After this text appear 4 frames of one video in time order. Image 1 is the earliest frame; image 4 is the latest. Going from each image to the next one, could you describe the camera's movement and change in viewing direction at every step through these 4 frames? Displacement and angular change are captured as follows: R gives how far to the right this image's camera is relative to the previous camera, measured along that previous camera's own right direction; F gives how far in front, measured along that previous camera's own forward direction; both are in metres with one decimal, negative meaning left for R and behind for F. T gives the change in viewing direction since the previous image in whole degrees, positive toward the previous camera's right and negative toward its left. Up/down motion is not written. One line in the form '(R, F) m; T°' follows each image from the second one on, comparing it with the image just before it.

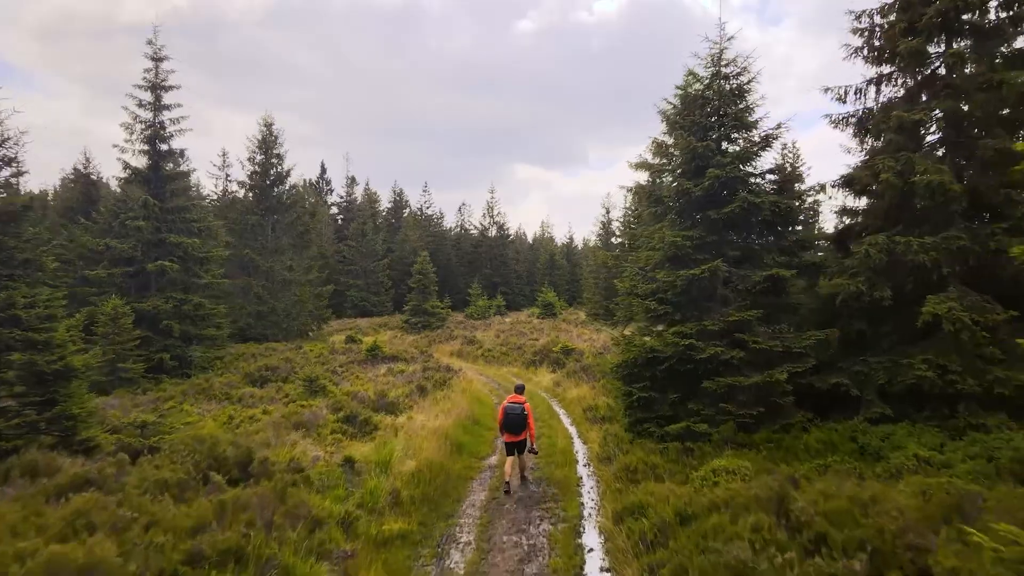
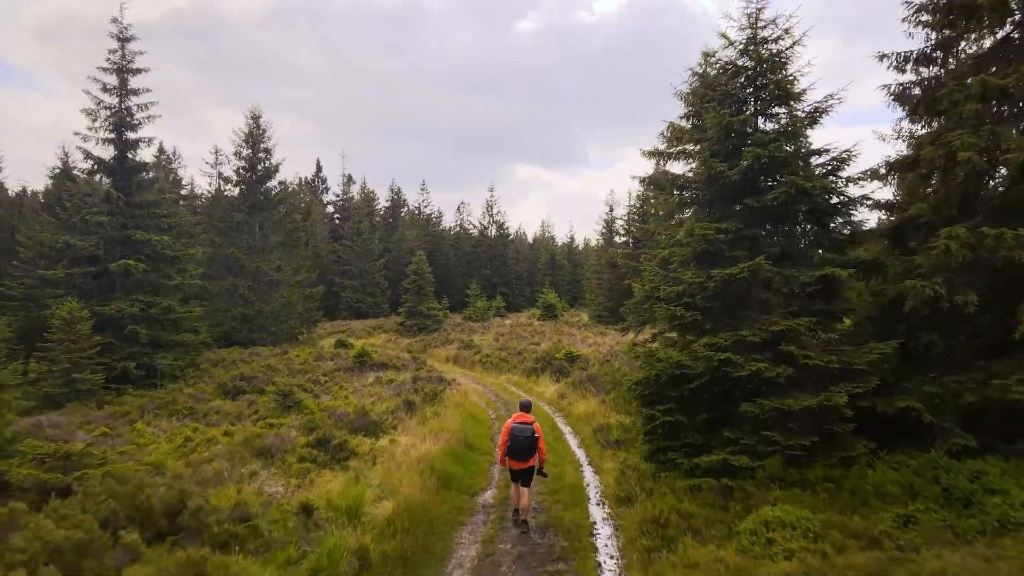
(0.0, +1.6) m; 0°
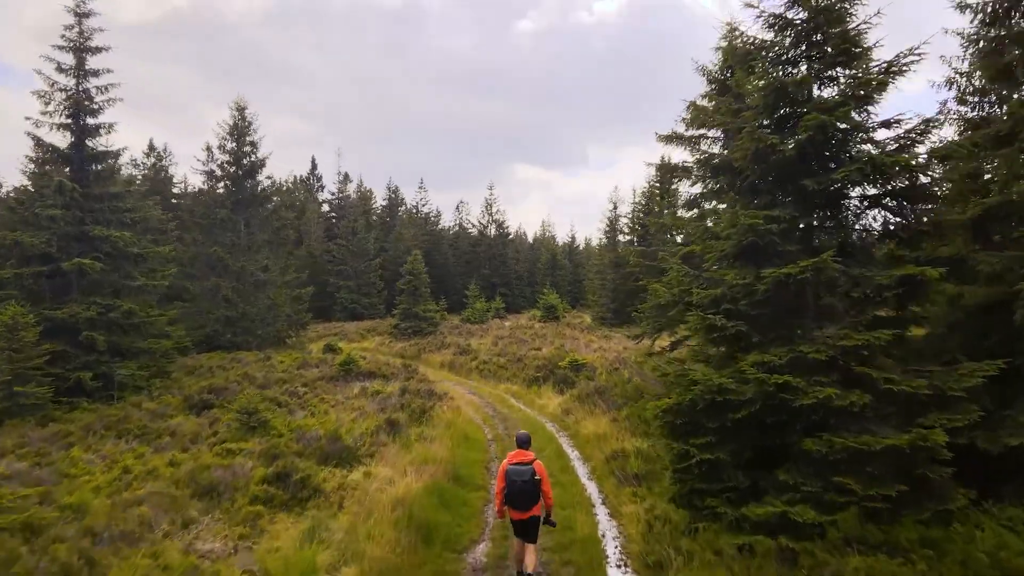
(0.0, +1.7) m; 0°
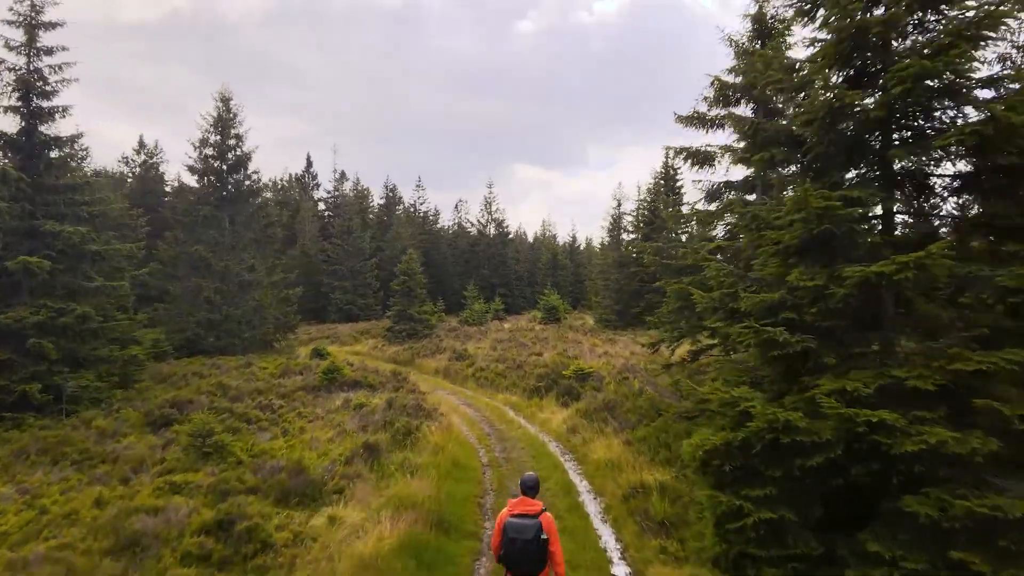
(0.0, +1.6) m; 0°
